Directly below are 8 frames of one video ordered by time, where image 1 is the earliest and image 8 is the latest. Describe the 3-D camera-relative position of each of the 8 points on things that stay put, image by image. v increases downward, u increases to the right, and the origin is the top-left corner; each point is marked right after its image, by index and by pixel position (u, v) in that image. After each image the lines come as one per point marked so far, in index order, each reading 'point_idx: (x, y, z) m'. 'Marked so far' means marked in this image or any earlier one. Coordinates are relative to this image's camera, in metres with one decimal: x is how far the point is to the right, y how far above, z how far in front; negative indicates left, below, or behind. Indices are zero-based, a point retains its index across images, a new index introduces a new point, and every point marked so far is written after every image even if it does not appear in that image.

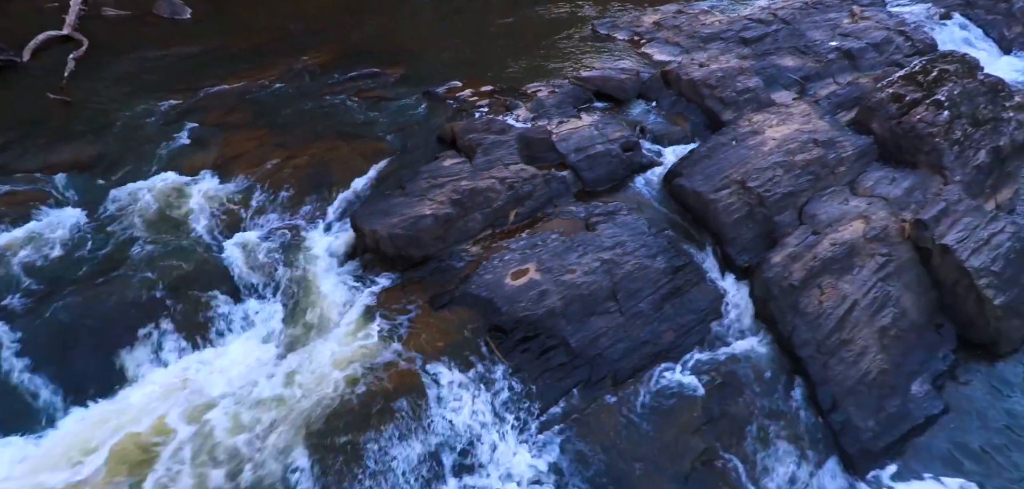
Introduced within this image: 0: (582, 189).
0: (+1.6, +1.2, +12.6) m
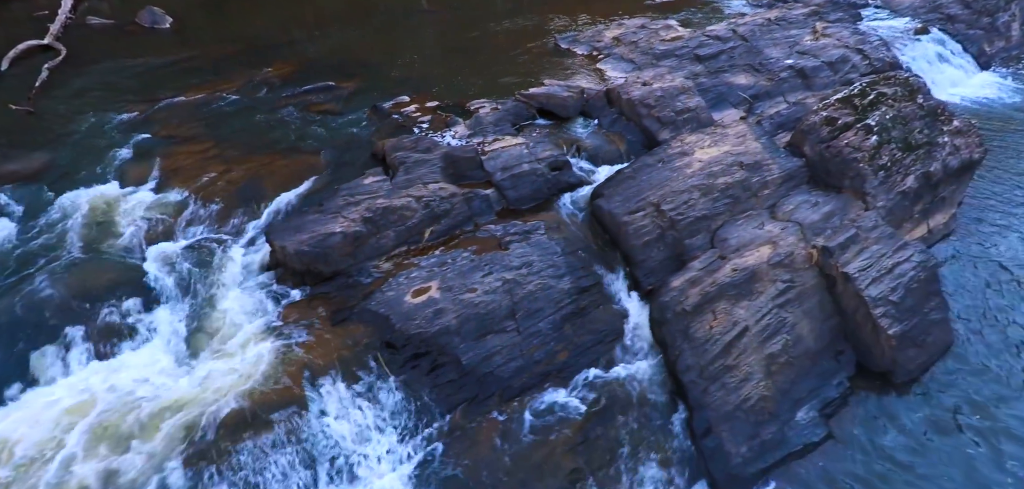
0: (-0.1, +0.8, +13.0) m
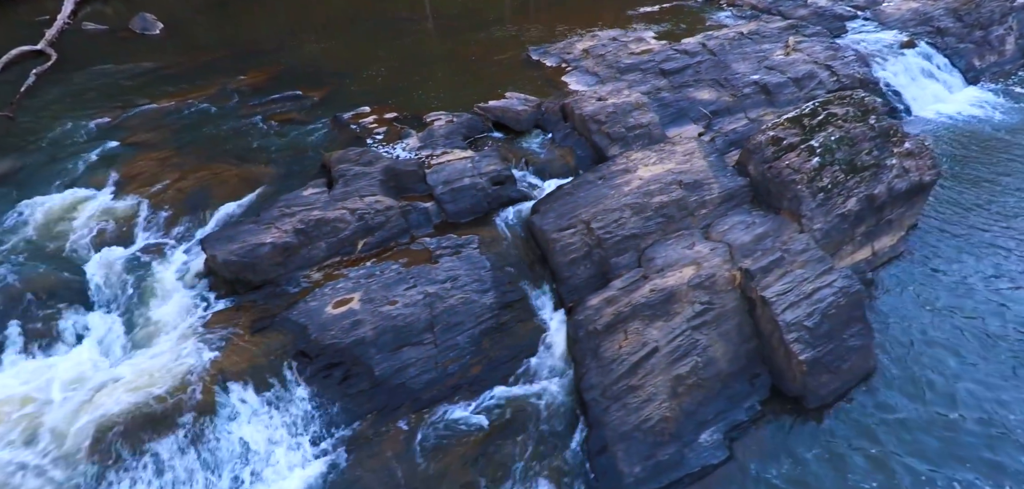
0: (-1.6, +0.6, +13.3) m
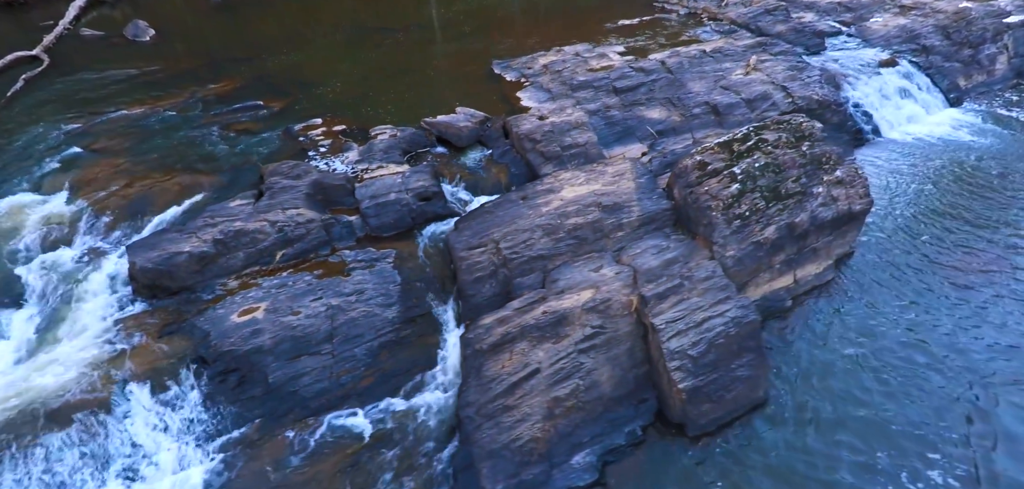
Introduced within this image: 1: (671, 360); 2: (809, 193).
0: (-3.5, +0.3, +13.9) m
1: (+3.0, -2.2, +11.0) m
2: (+7.2, +1.2, +14.2) m
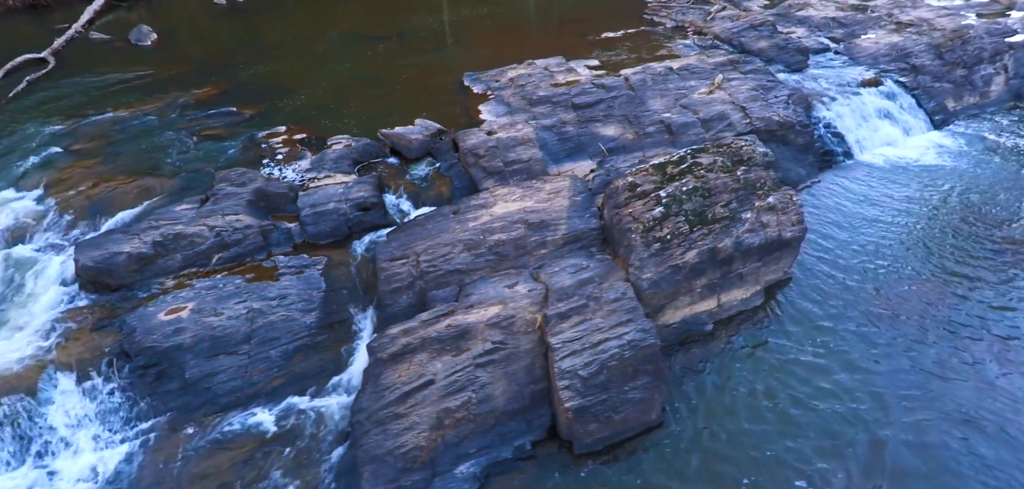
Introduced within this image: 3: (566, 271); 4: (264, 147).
0: (-5.2, +0.1, +14.6) m
1: (+1.0, -2.6, +11.4) m
2: (+5.5, +0.6, +14.2) m
3: (+1.2, -0.6, +13.5) m
4: (-7.3, +2.9, +17.1) m
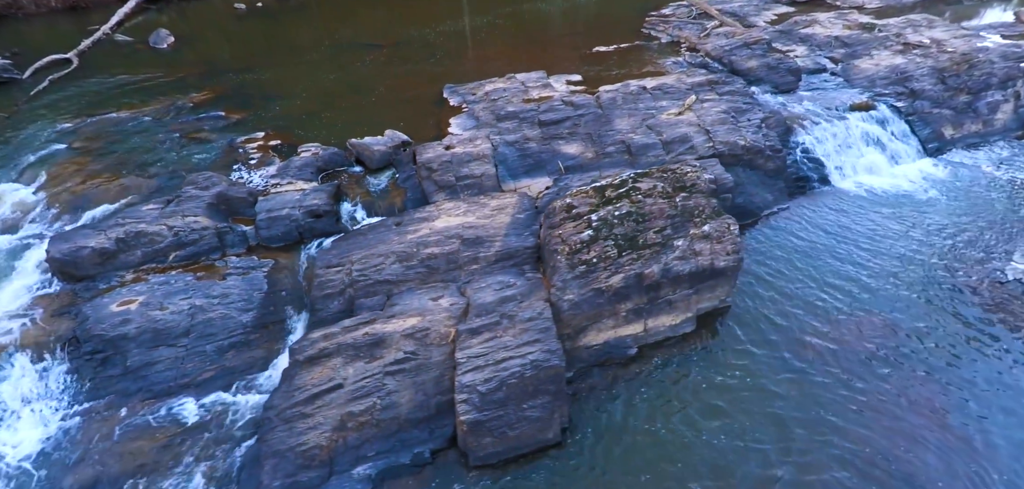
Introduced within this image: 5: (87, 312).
0: (-6.8, 0.0, +15.6) m
1: (-1.1, -3.0, +11.9) m
2: (+3.8, 0.0, +14.4) m
3: (-0.5, -1.0, +14.0) m
4: (-8.6, +2.9, +18.3) m
5: (-9.9, -1.6, +13.5) m
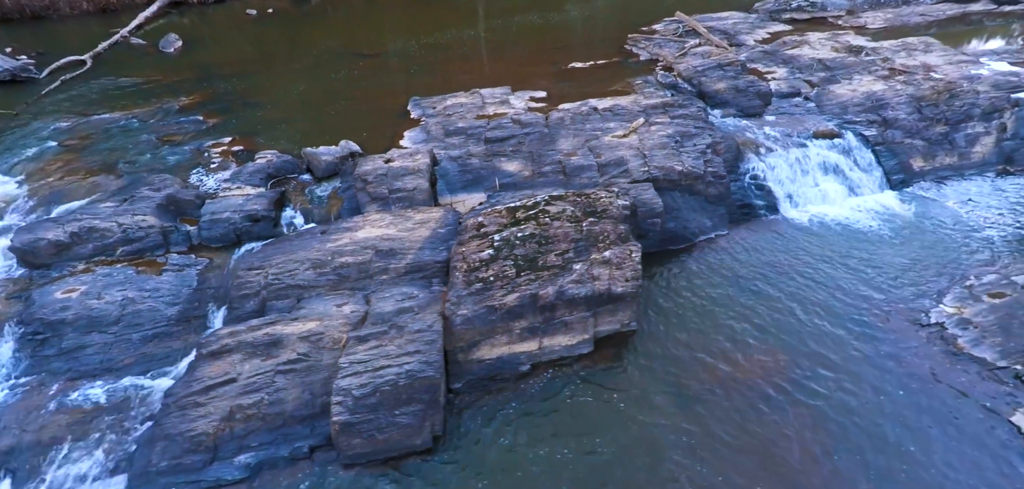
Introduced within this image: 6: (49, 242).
0: (-9.2, +0.1, +17.1) m
1: (-3.9, -3.3, +12.9) m
2: (+1.3, -0.6, +14.9) m
3: (-3.1, -1.4, +14.9) m
4: (-10.5, +3.0, +19.8) m
5: (-12.5, -1.4, +15.2) m
6: (-12.8, +0.1, +16.1) m
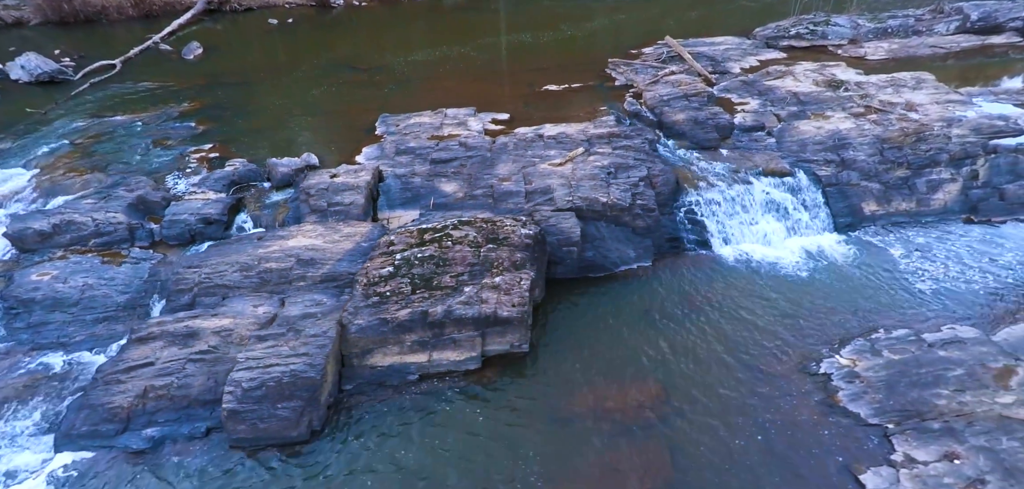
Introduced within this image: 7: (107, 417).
0: (-11.7, +0.2, +19.4) m
1: (-7.2, -3.6, +14.7) m
2: (-1.6, -1.3, +16.1) m
3: (-6.0, -1.7, +16.6) m
4: (-12.5, +3.3, +22.3) m
5: (-15.3, -1.0, +17.9) m
6: (-15.4, +0.5, +18.9) m
7: (-10.5, -4.5, +15.0) m
